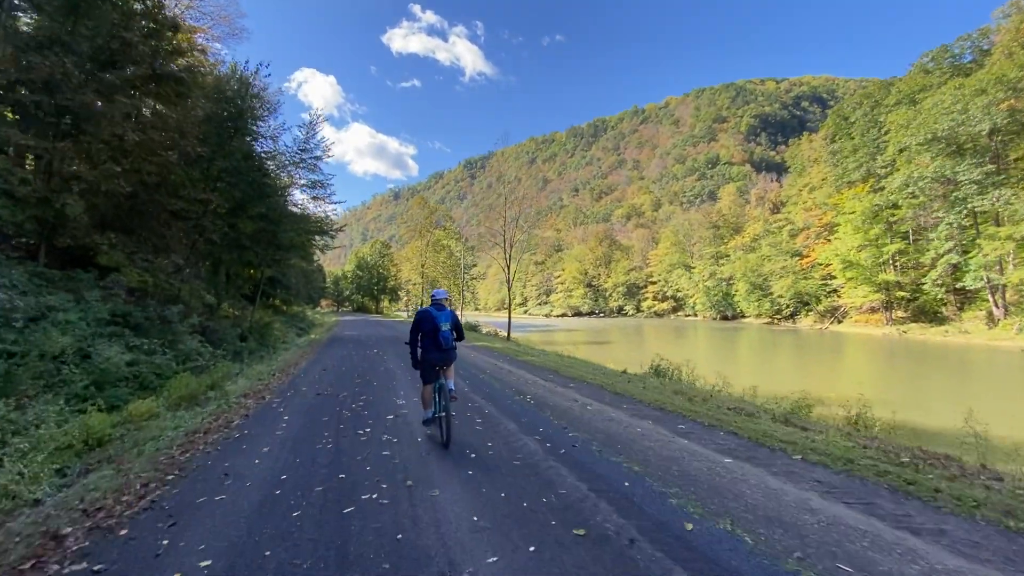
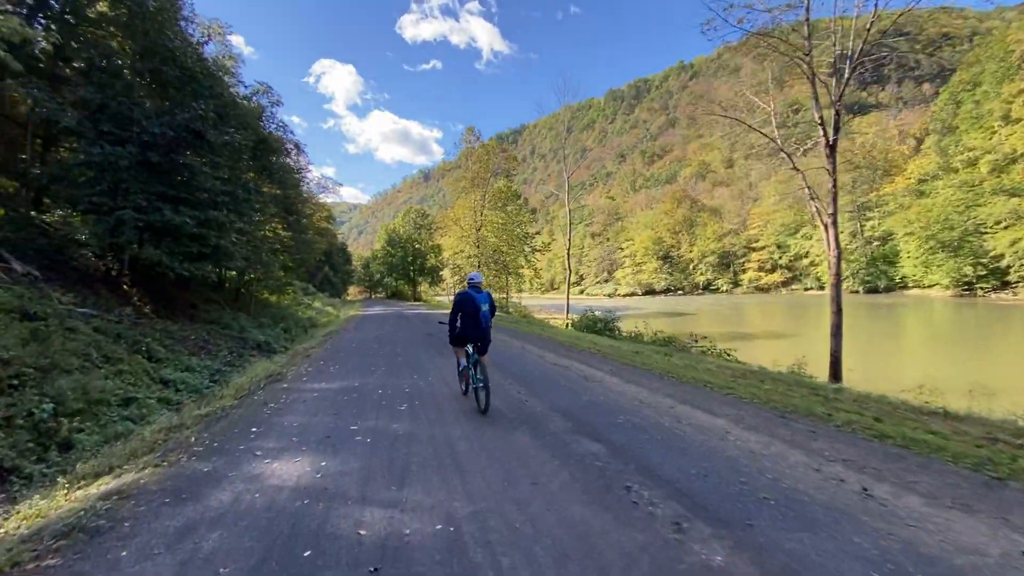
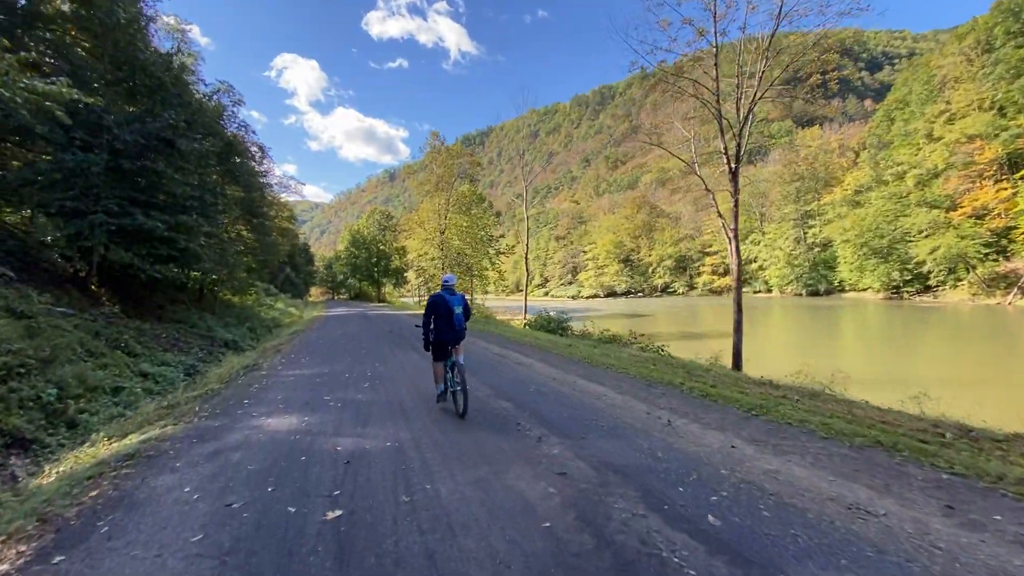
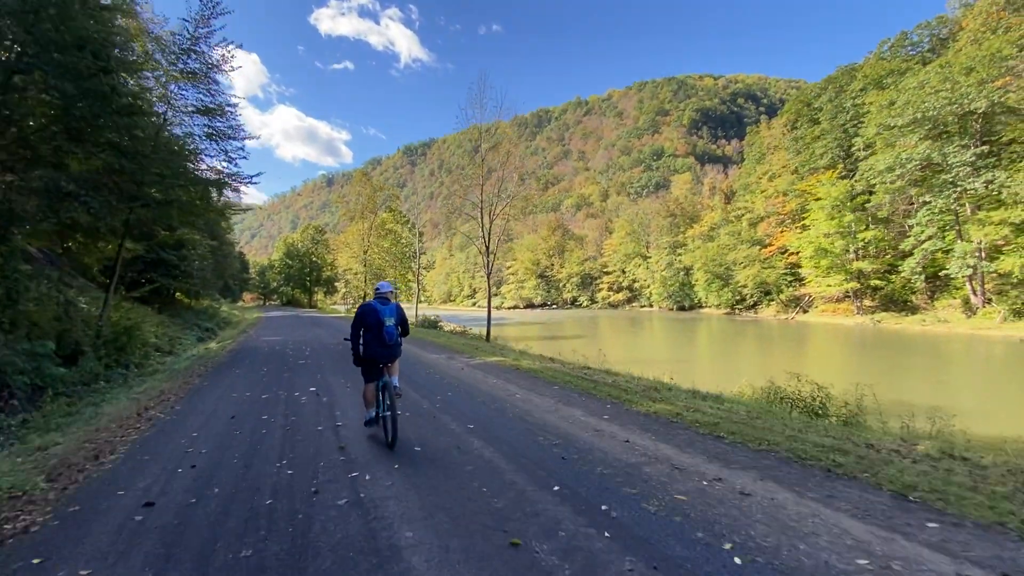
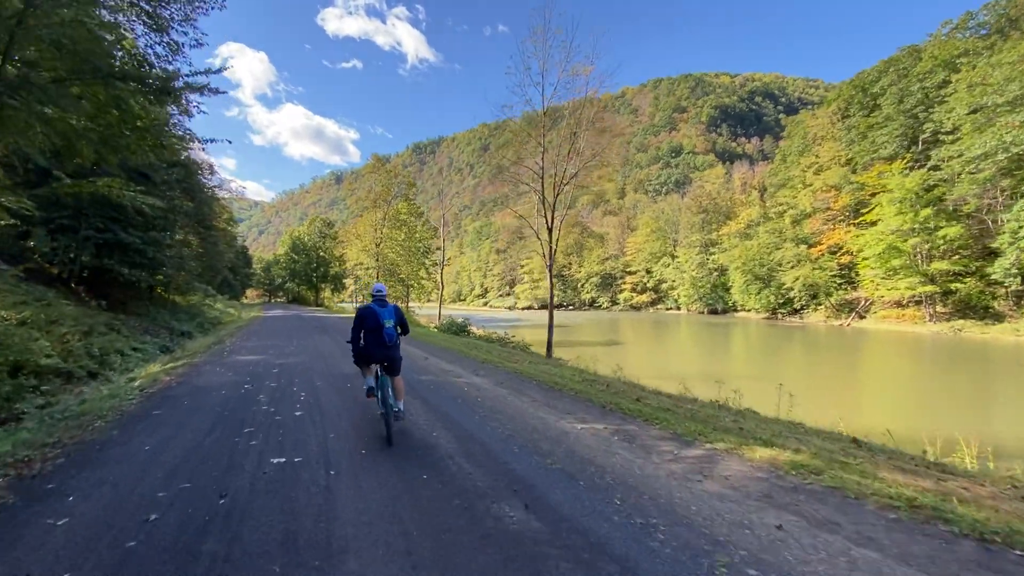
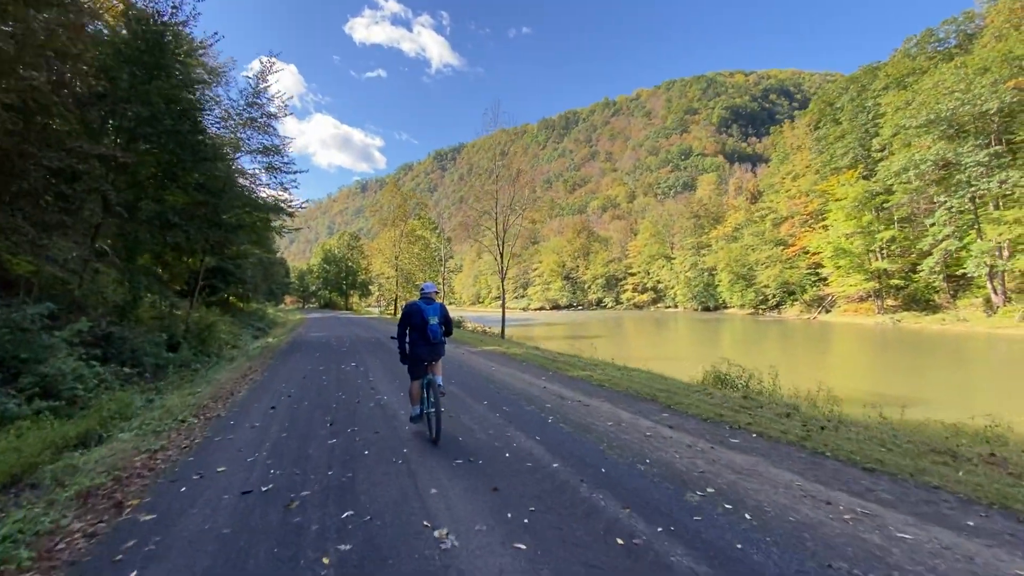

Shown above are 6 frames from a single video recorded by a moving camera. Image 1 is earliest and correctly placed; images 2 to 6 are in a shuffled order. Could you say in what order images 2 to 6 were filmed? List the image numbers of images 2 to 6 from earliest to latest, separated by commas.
6, 4, 5, 3, 2
